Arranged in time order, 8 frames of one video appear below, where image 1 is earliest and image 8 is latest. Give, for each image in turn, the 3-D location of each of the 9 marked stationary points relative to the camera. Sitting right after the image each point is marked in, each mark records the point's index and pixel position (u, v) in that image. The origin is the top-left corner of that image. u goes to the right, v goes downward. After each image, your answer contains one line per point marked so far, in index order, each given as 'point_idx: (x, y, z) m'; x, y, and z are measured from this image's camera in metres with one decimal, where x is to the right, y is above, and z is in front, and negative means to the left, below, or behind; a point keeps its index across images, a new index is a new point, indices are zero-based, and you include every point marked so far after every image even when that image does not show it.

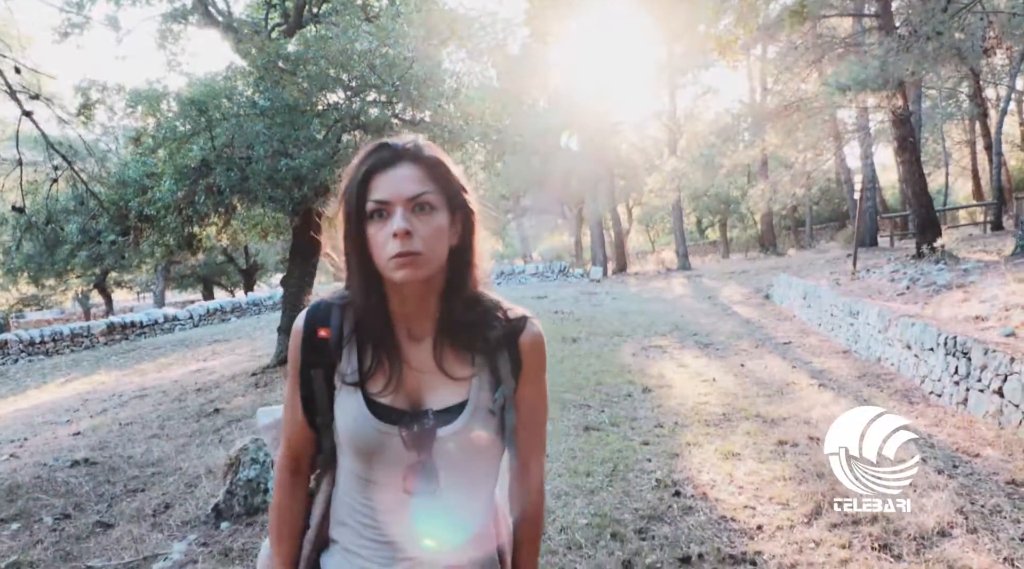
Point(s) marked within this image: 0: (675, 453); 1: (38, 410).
0: (+1.0, -1.0, +4.5) m
1: (-6.2, -1.7, +9.4) m
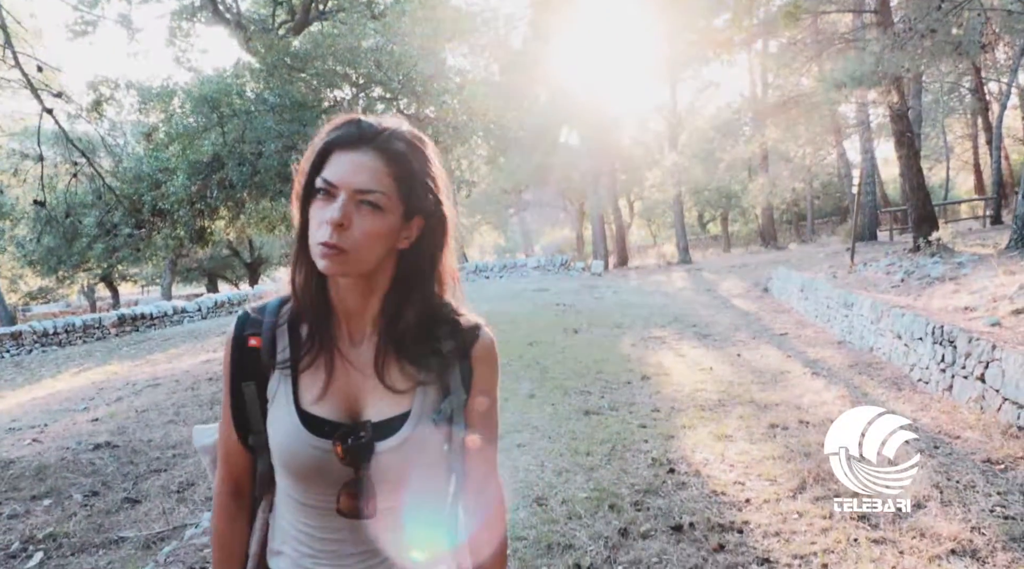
0: (+1.0, -1.0, +4.7) m
1: (-6.1, -1.5, +9.6) m
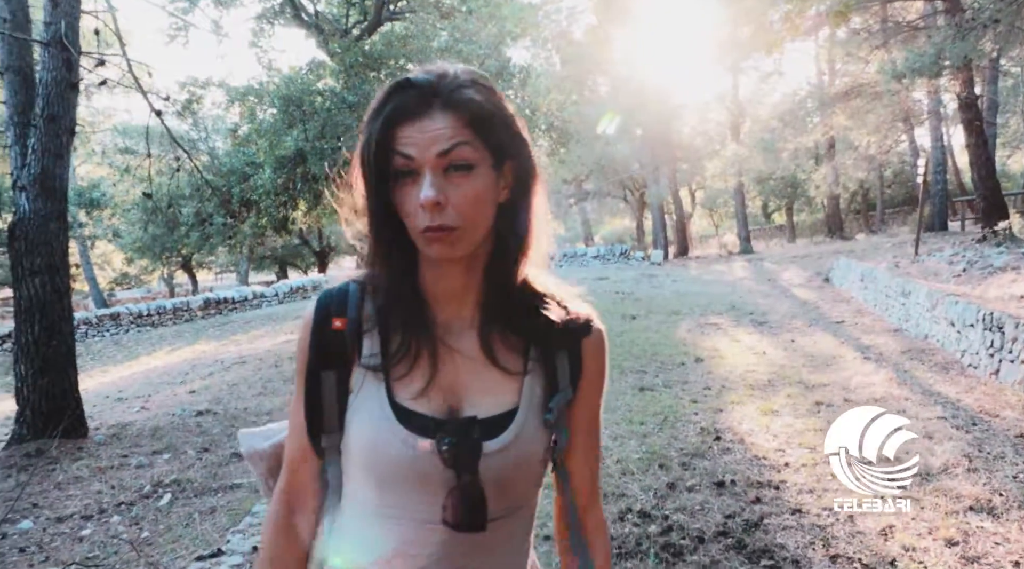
0: (+1.5, -0.9, +5.1) m
1: (-5.3, -1.3, +10.6) m
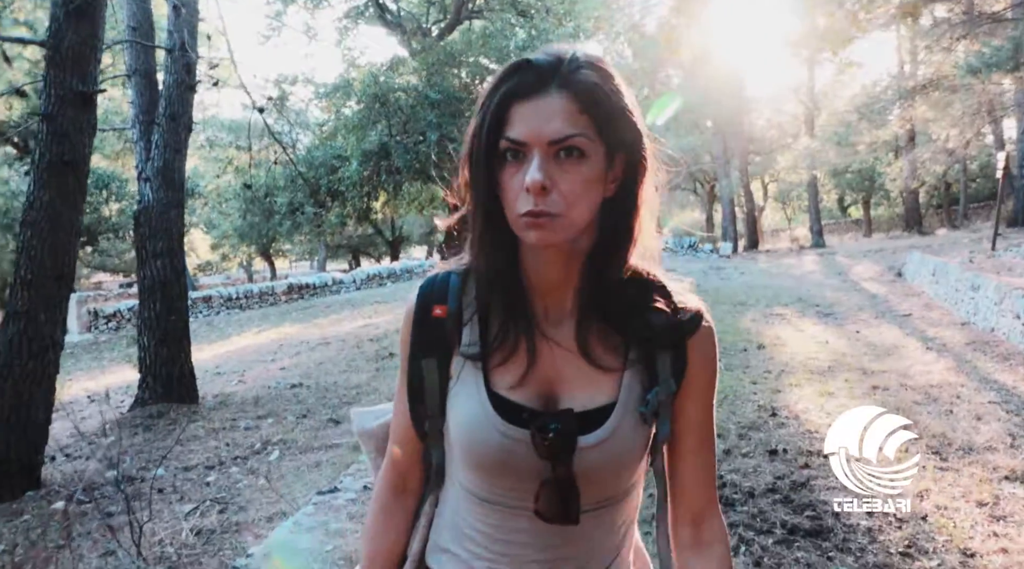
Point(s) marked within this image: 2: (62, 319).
0: (+2.0, -0.8, +5.4) m
1: (-4.2, -1.1, +11.5) m
2: (-2.9, -0.2, +4.7) m
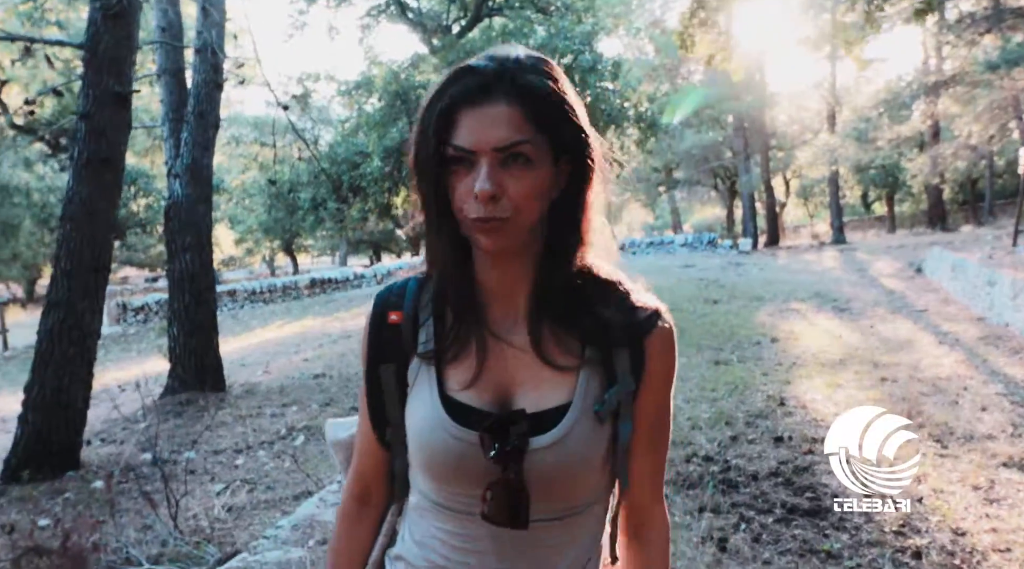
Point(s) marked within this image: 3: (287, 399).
0: (+2.1, -0.7, +5.5) m
1: (-3.9, -1.0, +11.8) m
2: (-2.8, -0.2, +5.0) m
3: (-2.2, -1.1, +7.1) m
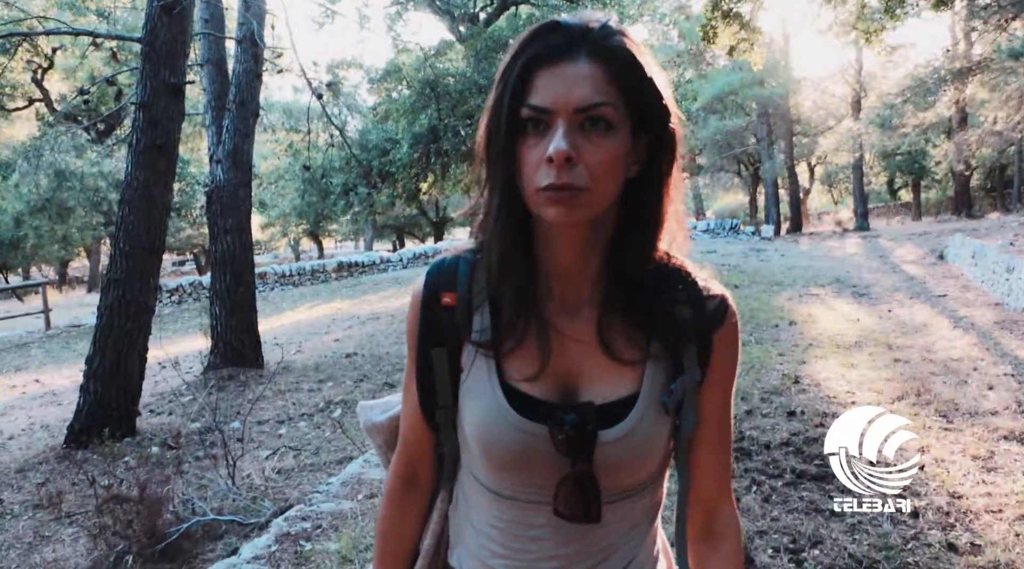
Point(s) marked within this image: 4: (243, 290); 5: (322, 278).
0: (+2.3, -0.6, +5.7) m
1: (-3.6, -0.7, +12.2) m
2: (-2.6, 0.0, +5.3) m
3: (-2.0, -0.9, +7.5) m
4: (-2.9, -0.1, +7.8) m
5: (-4.7, +0.2, +17.8) m
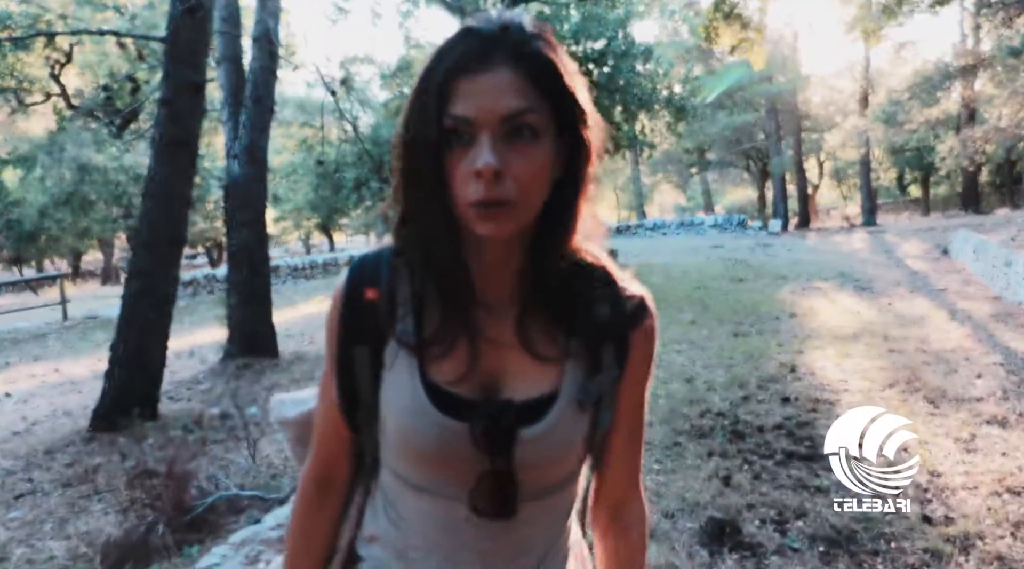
0: (+2.4, -0.5, +5.9) m
1: (-3.4, -0.5, +12.4) m
2: (-2.6, +0.1, +5.5) m
3: (-1.9, -0.9, +7.7) m
4: (-2.8, 0.0, +8.1) m
5: (-4.5, +0.3, +18.0) m
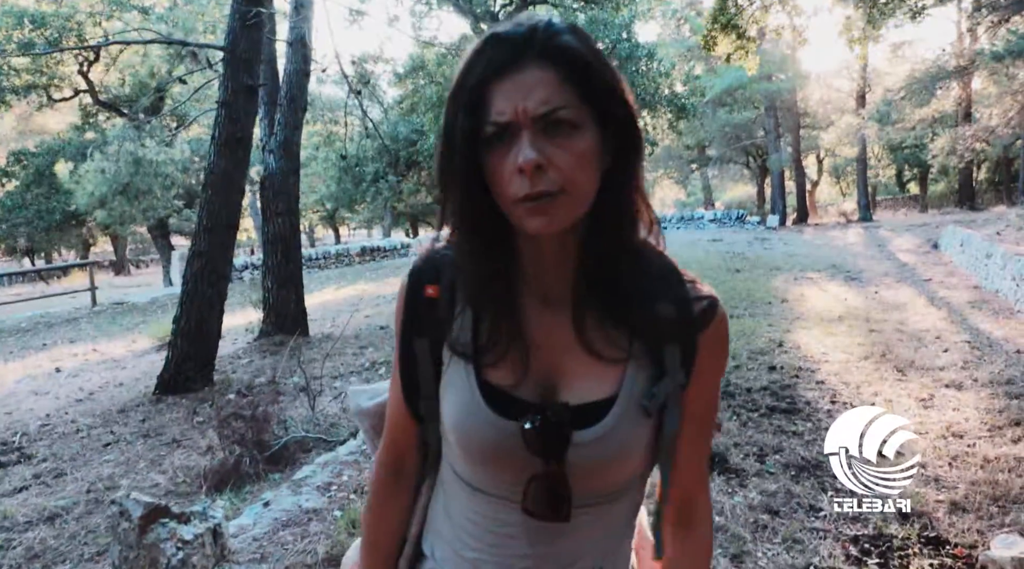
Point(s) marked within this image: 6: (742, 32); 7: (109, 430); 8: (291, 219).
0: (+2.5, -0.4, +6.6) m
1: (-3.3, -0.3, +13.1) m
2: (-2.4, +0.2, +6.2) m
3: (-1.7, -0.7, +8.4) m
4: (-2.7, +0.2, +8.7) m
5: (-4.3, +0.6, +18.7) m
6: (+2.4, +2.6, +7.5) m
7: (-2.9, -1.1, +5.2) m
8: (-2.7, +0.8, +8.6) m
